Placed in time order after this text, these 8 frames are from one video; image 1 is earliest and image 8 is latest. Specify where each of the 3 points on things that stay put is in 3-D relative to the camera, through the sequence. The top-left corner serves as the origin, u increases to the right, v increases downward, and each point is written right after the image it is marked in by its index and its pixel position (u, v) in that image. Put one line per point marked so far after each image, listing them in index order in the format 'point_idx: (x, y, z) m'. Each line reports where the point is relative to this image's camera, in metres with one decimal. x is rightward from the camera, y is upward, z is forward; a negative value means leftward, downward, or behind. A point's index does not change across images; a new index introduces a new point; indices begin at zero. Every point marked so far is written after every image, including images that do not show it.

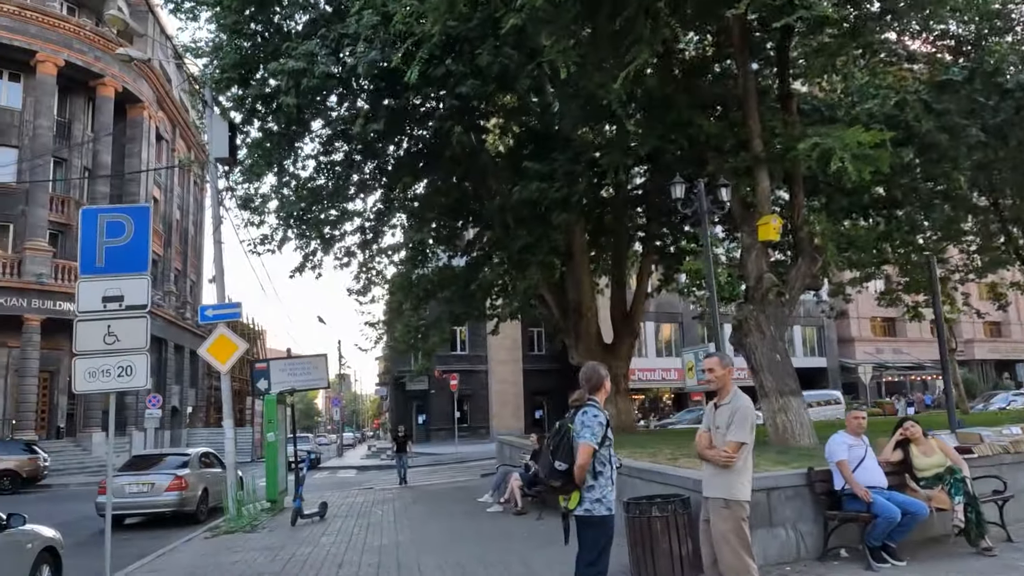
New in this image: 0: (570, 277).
0: (+1.3, +0.3, +16.5) m
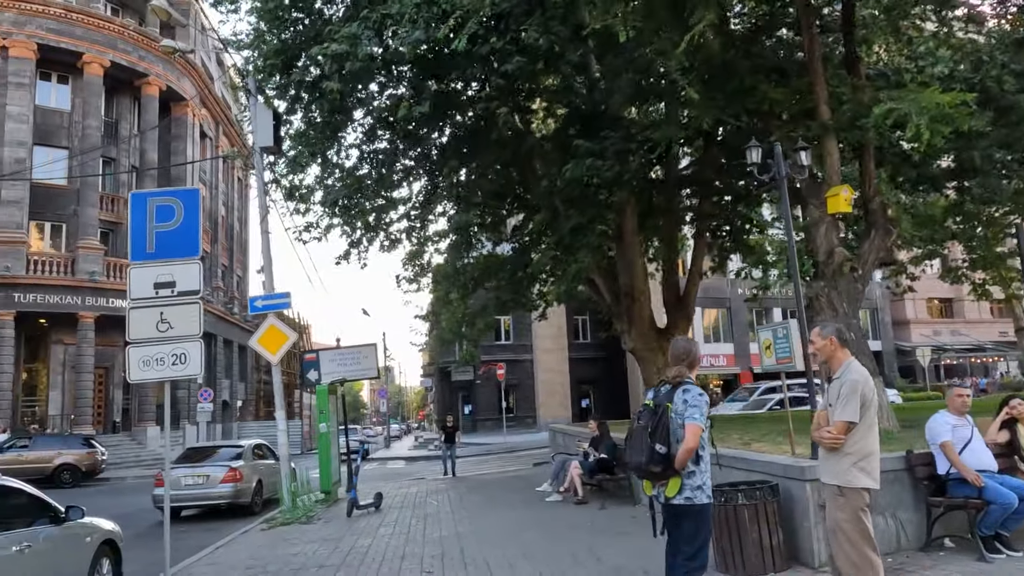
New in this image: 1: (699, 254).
0: (+2.3, +0.6, +16.0) m
1: (+4.2, +0.8, +16.8) m
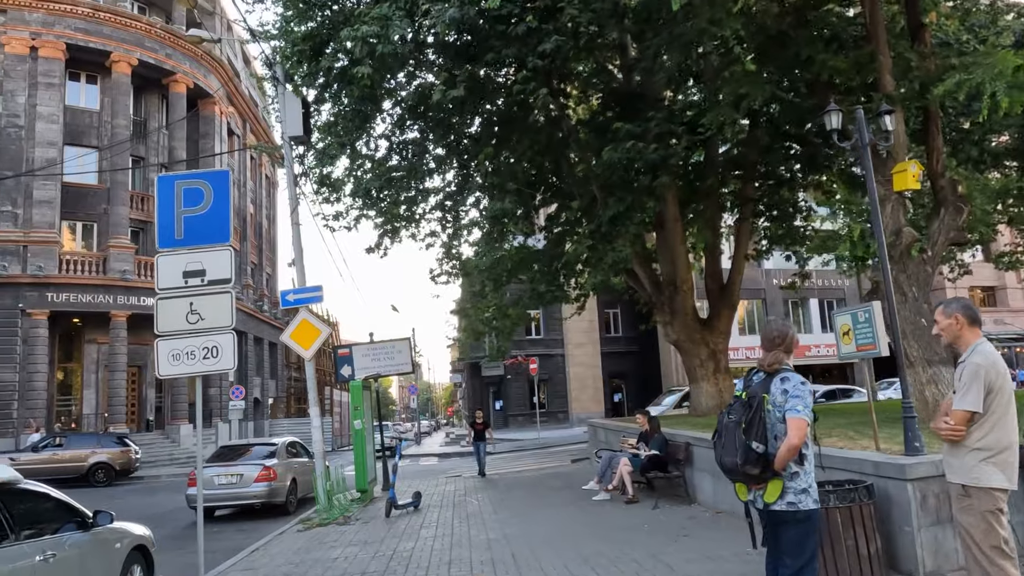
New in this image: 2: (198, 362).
0: (+3.1, +0.8, +15.4) m
1: (+5.0, +1.0, +16.2) m
2: (-2.5, -0.6, +5.9) m
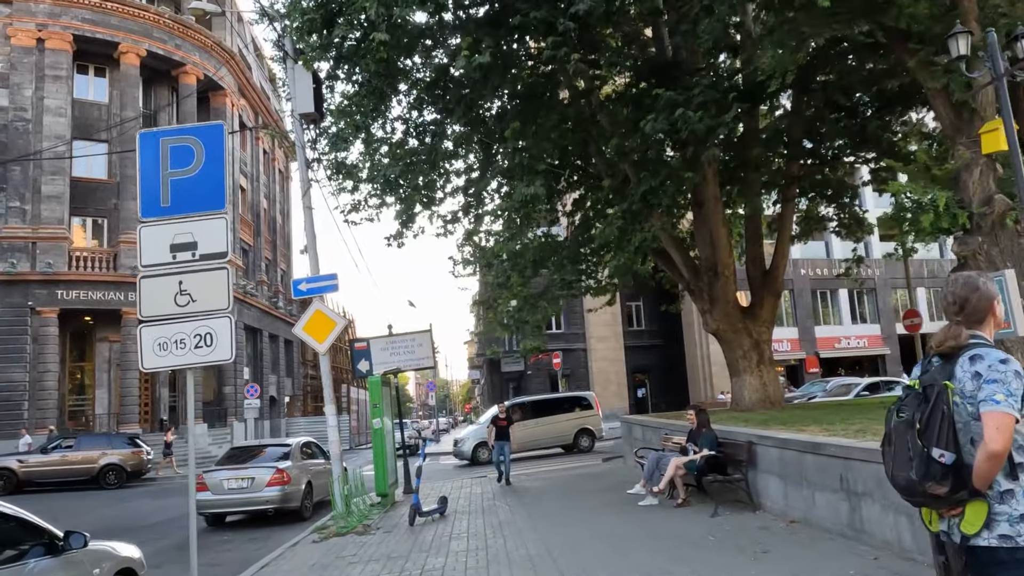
0: (+3.6, +1.1, +14.4) m
1: (+5.5, +1.3, +15.1) m
2: (-2.1, -0.4, +4.9) m
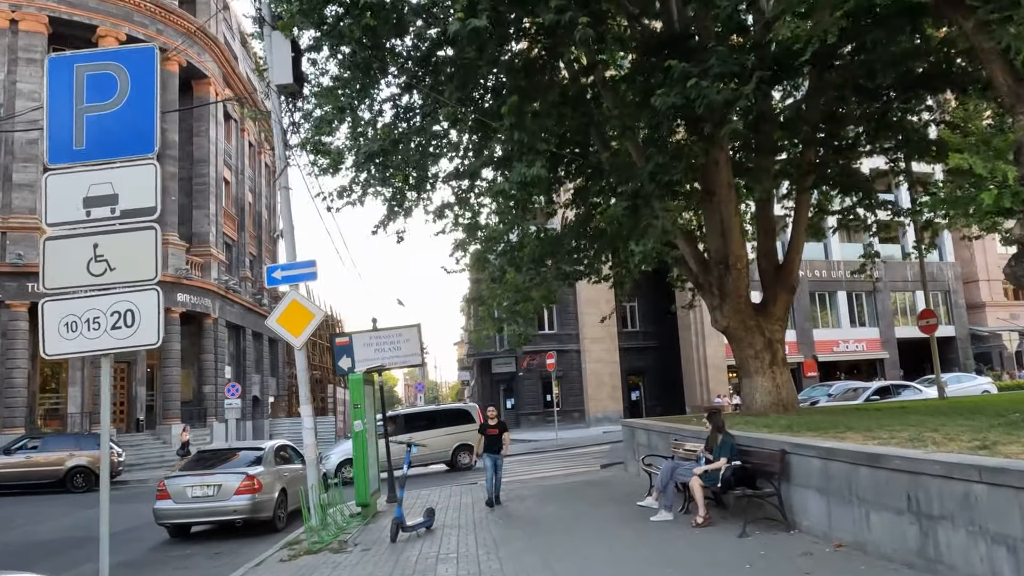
0: (+3.5, +1.2, +13.4) m
1: (+5.4, +1.4, +14.1) m
2: (-2.1, -0.2, +3.8) m
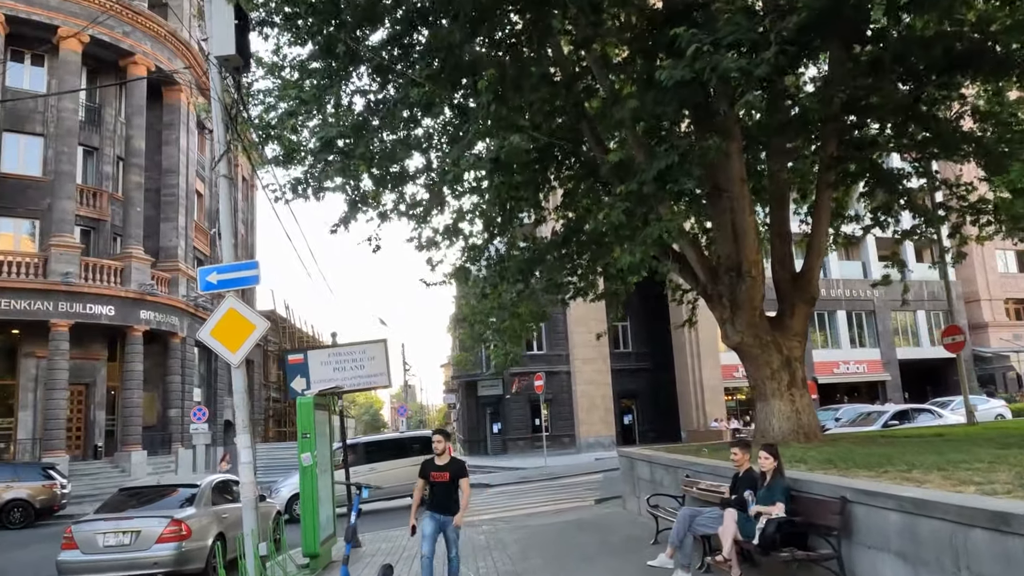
0: (+3.2, +1.0, +11.8) m
1: (+5.1, +1.2, +12.5) m
2: (-2.2, -0.1, +2.1) m
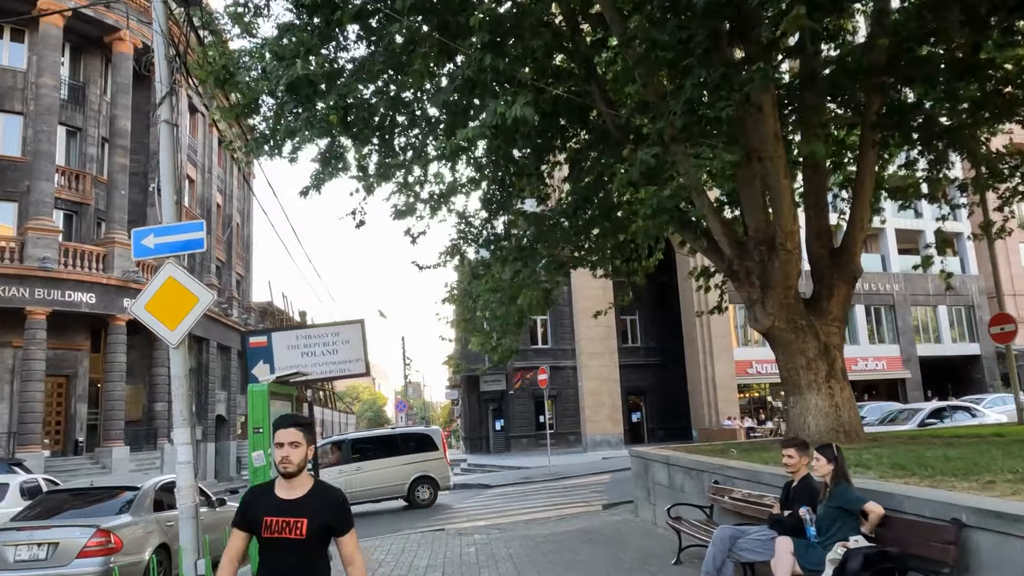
0: (+3.2, +1.3, +10.3) m
1: (+5.1, +1.5, +11.0) m
2: (-2.3, +0.2, +0.7) m
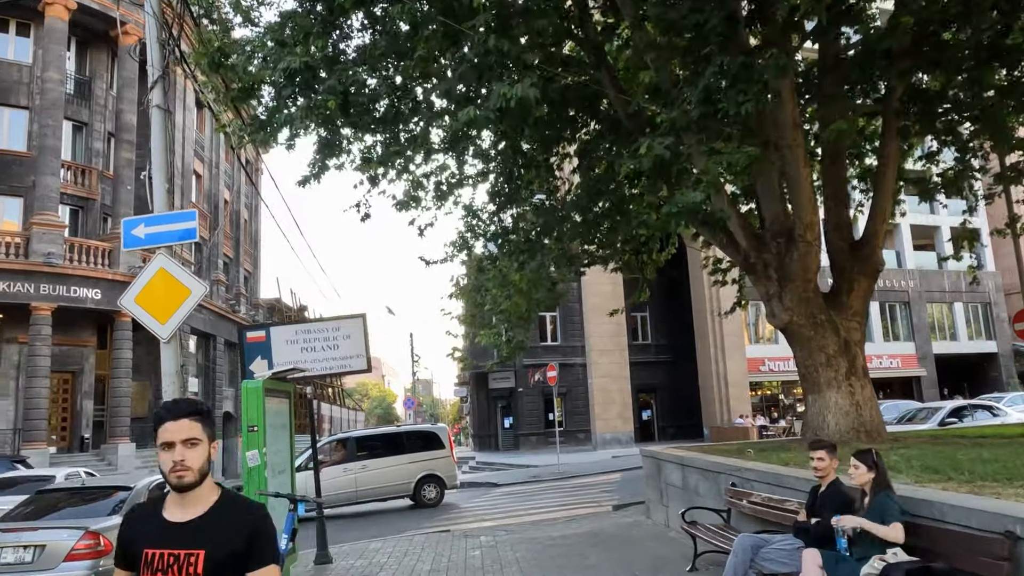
0: (+3.3, +1.4, +9.9) m
1: (+5.2, +1.6, +10.6) m
2: (-2.4, +0.3, +0.3) m
